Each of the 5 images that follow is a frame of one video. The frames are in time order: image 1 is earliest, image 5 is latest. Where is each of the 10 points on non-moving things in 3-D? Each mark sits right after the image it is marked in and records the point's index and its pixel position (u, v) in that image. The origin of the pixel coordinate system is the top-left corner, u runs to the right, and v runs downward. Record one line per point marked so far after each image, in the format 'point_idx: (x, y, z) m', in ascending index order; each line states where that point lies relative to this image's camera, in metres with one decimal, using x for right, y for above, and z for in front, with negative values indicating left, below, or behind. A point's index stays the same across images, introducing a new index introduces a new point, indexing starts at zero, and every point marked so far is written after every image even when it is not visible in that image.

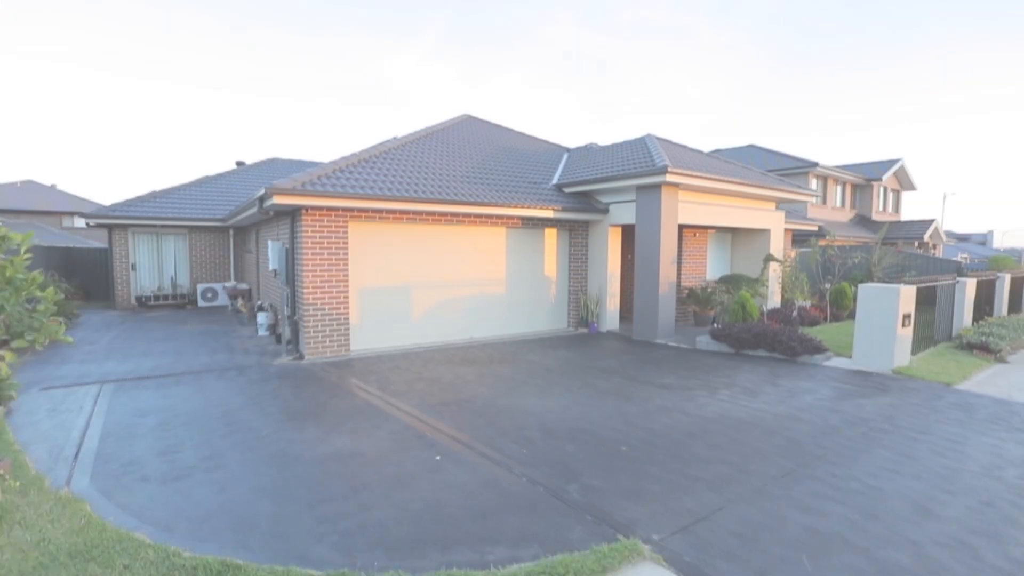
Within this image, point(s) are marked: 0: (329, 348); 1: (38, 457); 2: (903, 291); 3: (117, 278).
0: (-3.2, -1.0, +9.0) m
1: (-3.7, -1.3, +4.0) m
2: (+5.7, 0.0, +7.5) m
3: (-10.9, +0.3, +14.1) m
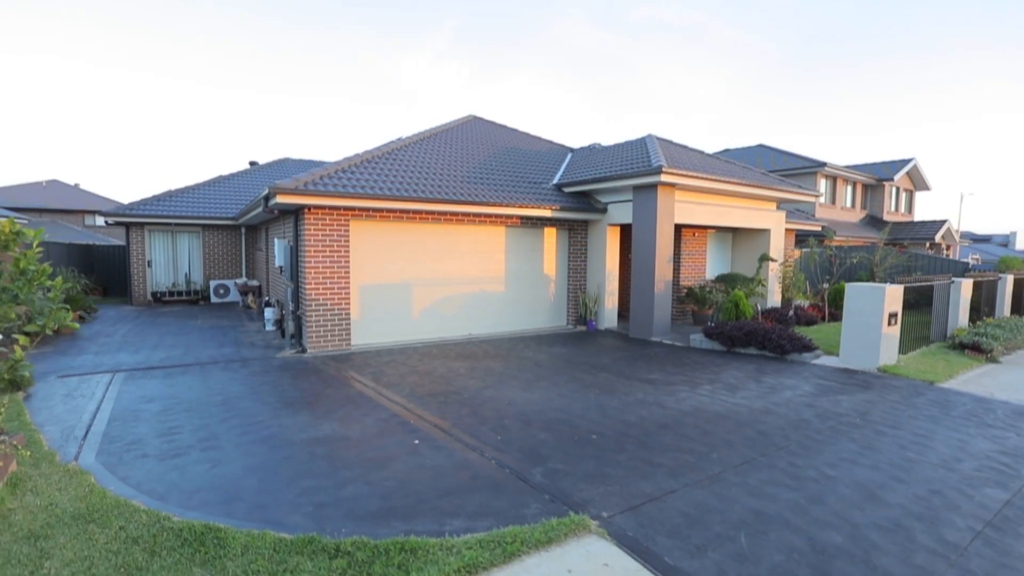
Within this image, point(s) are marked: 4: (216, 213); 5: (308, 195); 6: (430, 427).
0: (-3.3, -1.0, +9.3) m
1: (-3.9, -1.2, +4.4) m
2: (+5.6, 0.0, +7.6) m
3: (-10.8, +0.4, +14.7) m
4: (-8.7, +2.2, +15.2) m
5: (-3.4, +1.6, +8.6) m
6: (-0.8, -1.3, +4.8) m
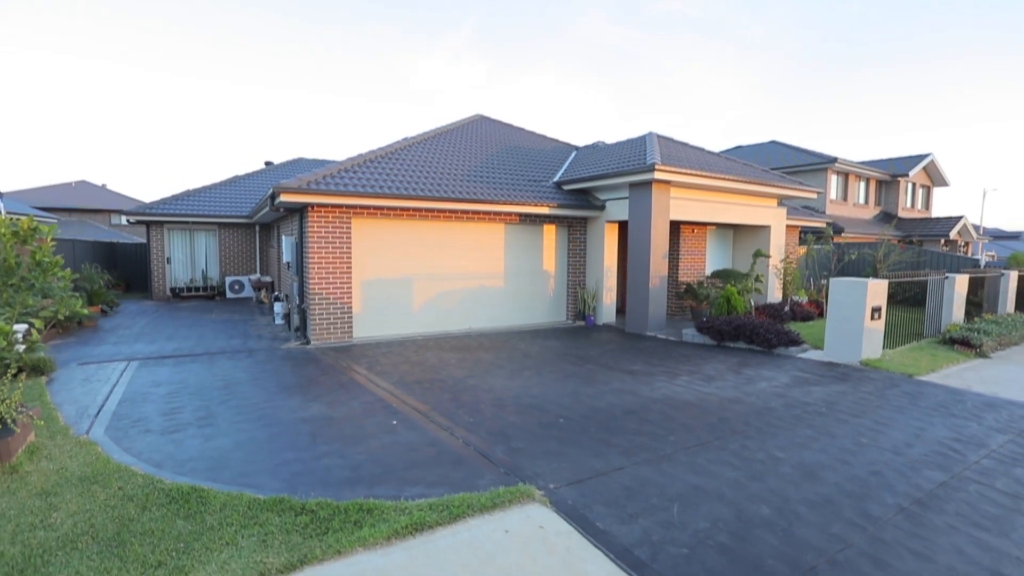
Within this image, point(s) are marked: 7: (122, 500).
0: (-3.4, -0.9, +9.8) m
1: (-4.2, -1.2, +4.8) m
2: (+5.4, 0.0, +7.7) m
3: (-10.7, +0.5, +15.4) m
4: (-8.6, +2.3, +15.8) m
5: (-3.5, +1.7, +9.1) m
6: (-1.0, -1.2, +5.1) m
7: (-2.4, -1.3, +3.1) m
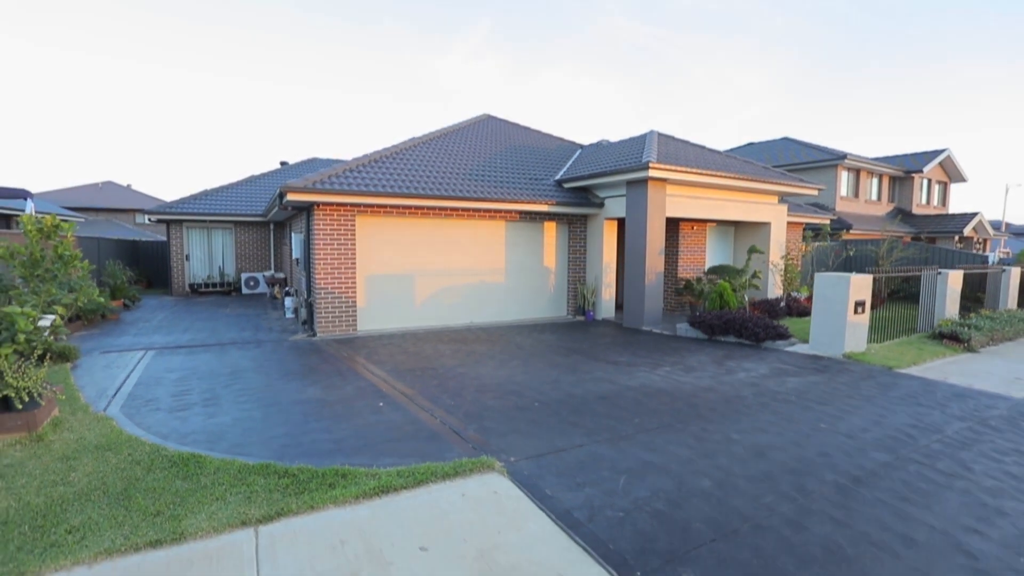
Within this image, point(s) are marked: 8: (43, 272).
0: (-3.4, -0.8, +10.2) m
1: (-4.4, -1.1, +5.3) m
2: (+5.3, +0.1, +7.9) m
3: (-10.6, +0.6, +16.1) m
4: (-8.4, +2.5, +16.4) m
5: (-3.6, +1.8, +9.5) m
6: (-1.2, -1.1, +5.5) m
7: (-2.6, -1.2, +3.6) m
8: (-4.7, +0.2, +5.2) m
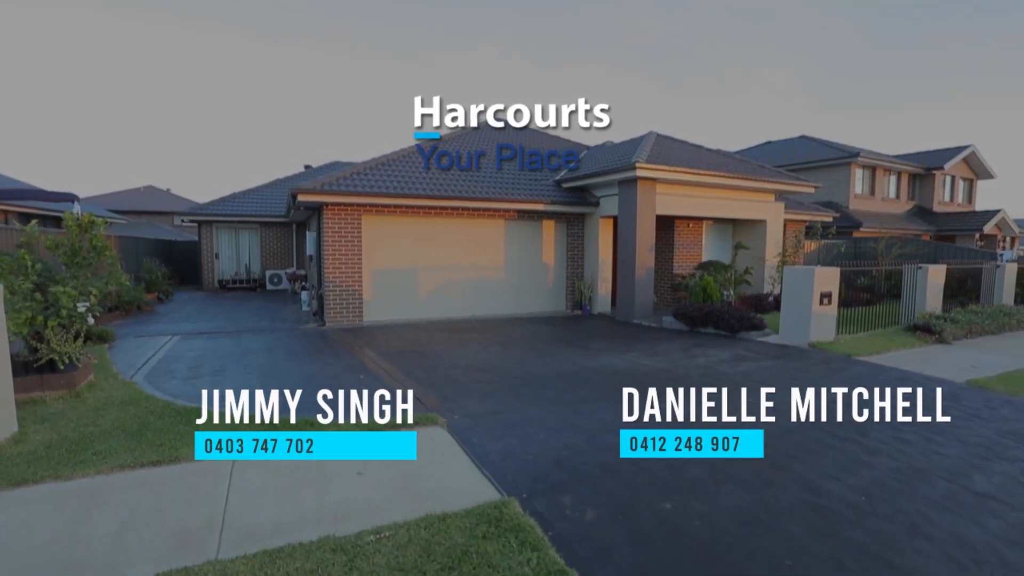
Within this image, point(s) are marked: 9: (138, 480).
0: (-3.6, -0.7, +11.1) m
1: (-4.8, -0.9, +6.3) m
2: (+5.0, +0.2, +8.3) m
3: (-10.3, +0.8, +17.4) m
4: (-8.2, +2.6, +17.6) m
5: (-3.7, +1.9, +10.4) m
6: (-1.6, -1.0, +6.3) m
7: (-3.2, -1.1, +4.4) m
8: (-5.1, +0.3, +6.1) m
9: (-2.4, -1.2, +3.3) m
